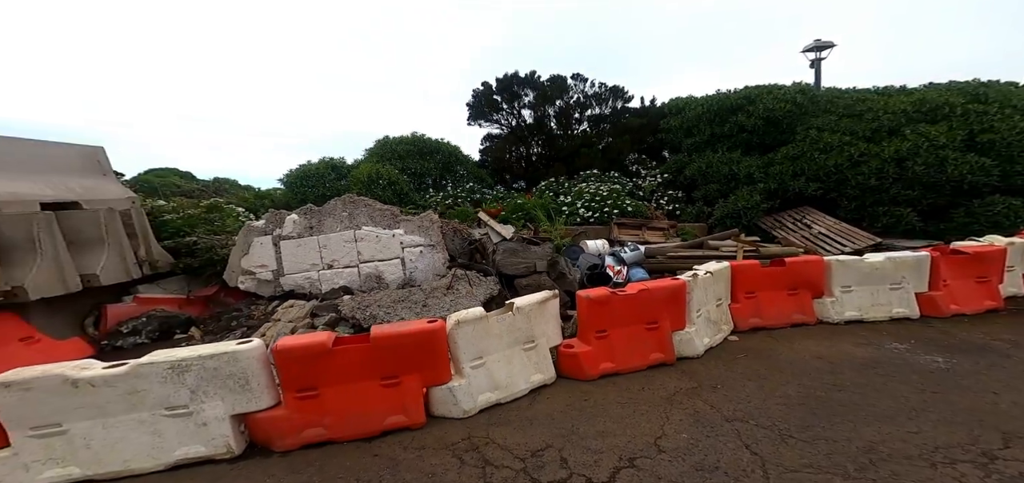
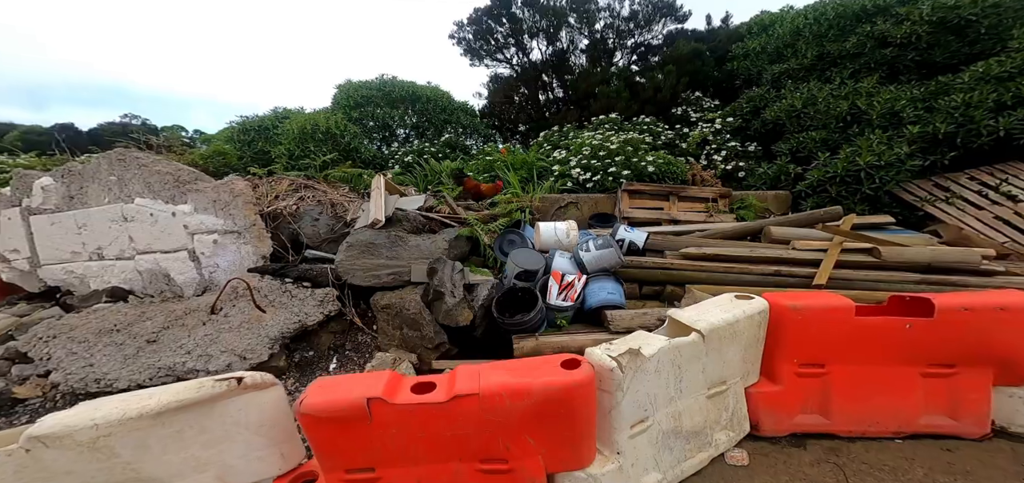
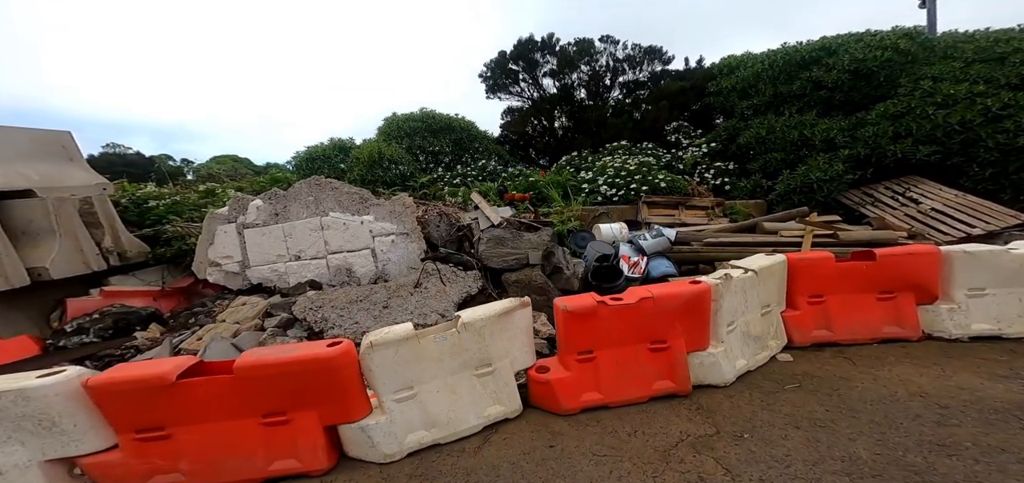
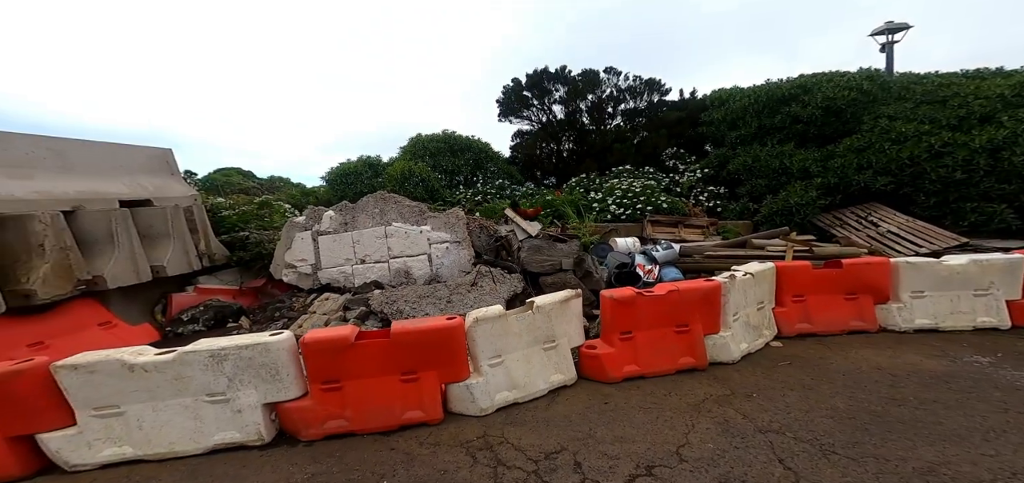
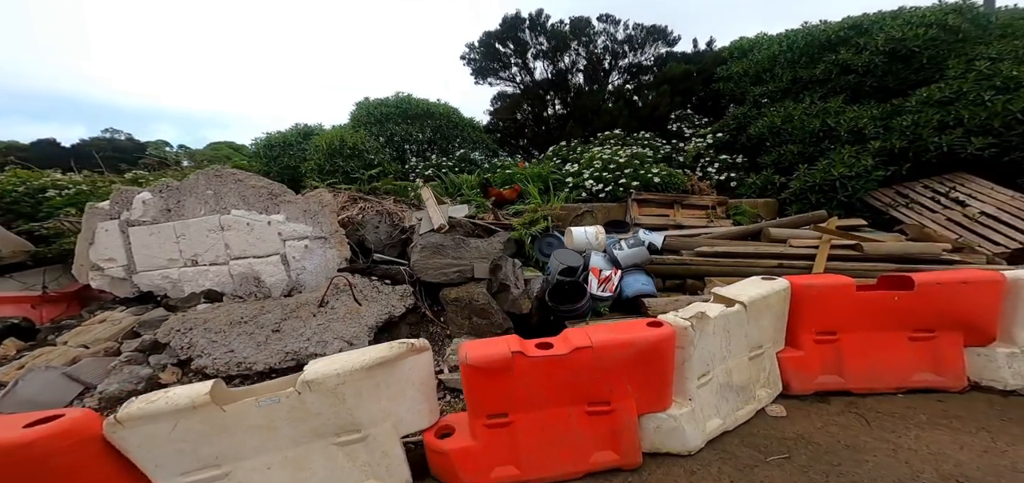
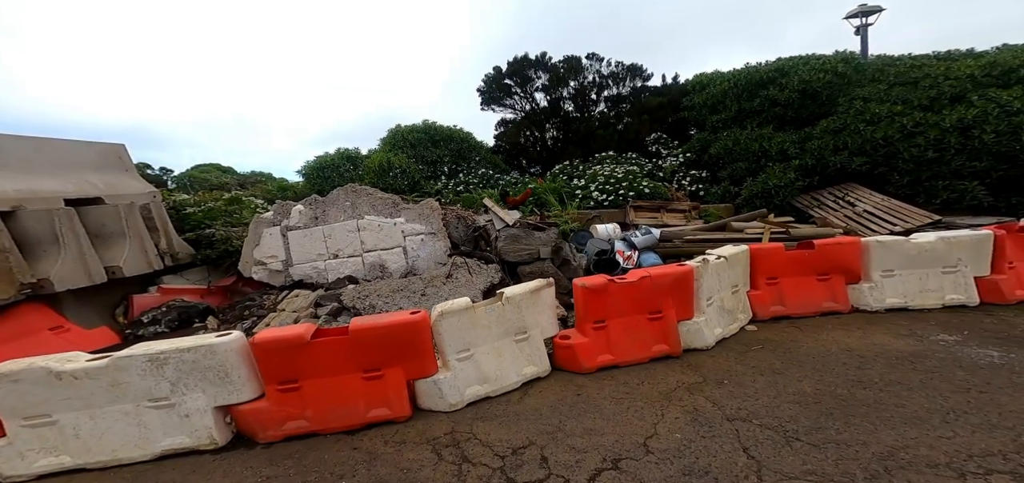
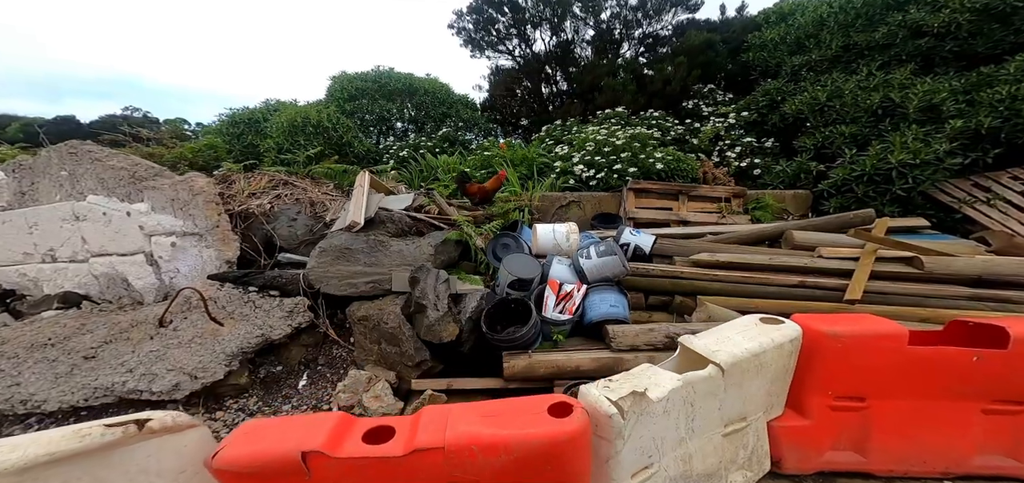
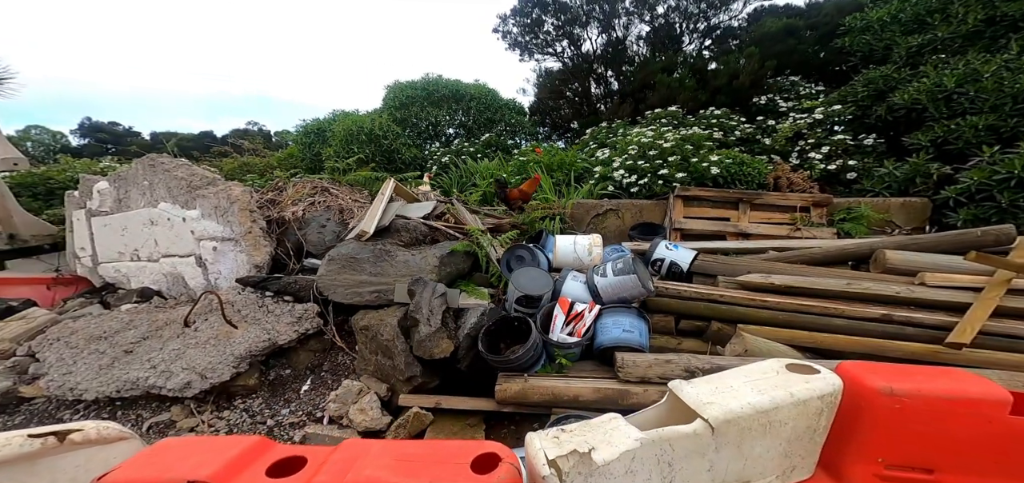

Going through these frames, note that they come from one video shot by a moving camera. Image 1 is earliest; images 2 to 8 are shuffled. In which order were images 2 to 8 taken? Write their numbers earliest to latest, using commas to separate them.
4, 6, 3, 5, 2, 7, 8
